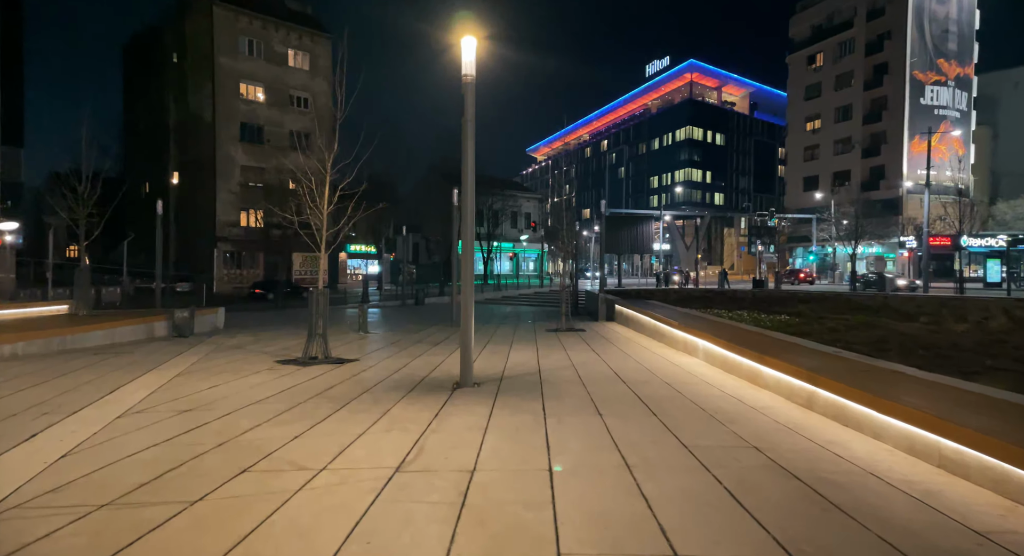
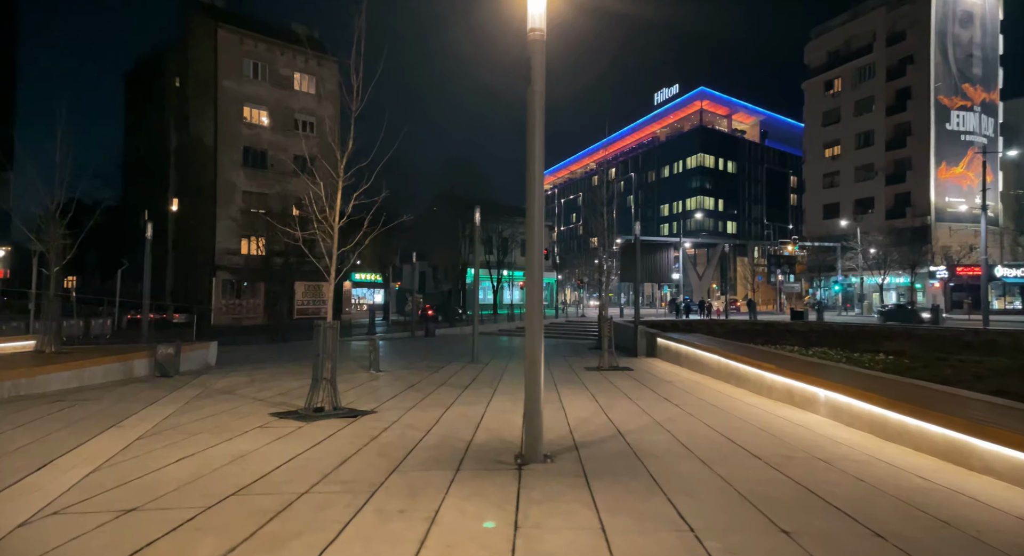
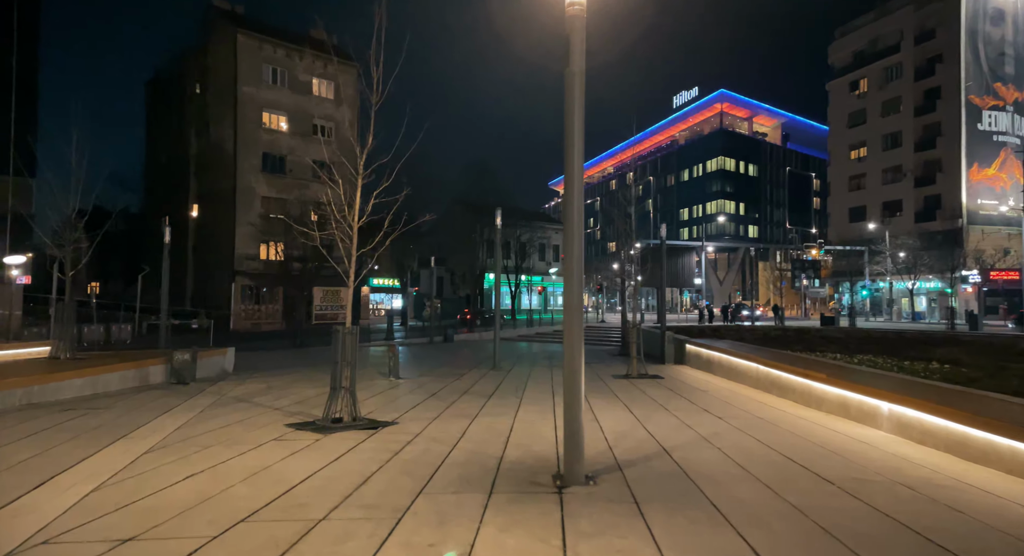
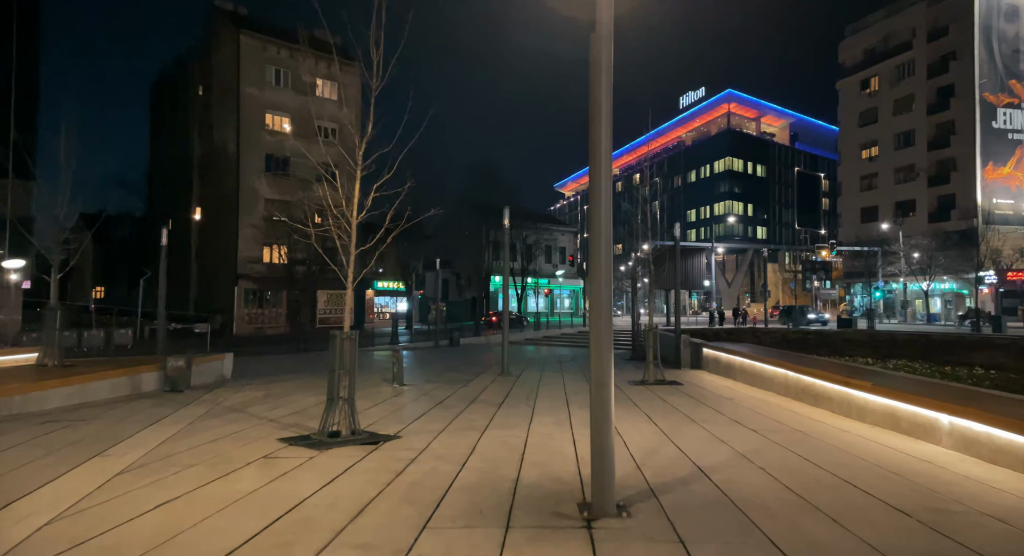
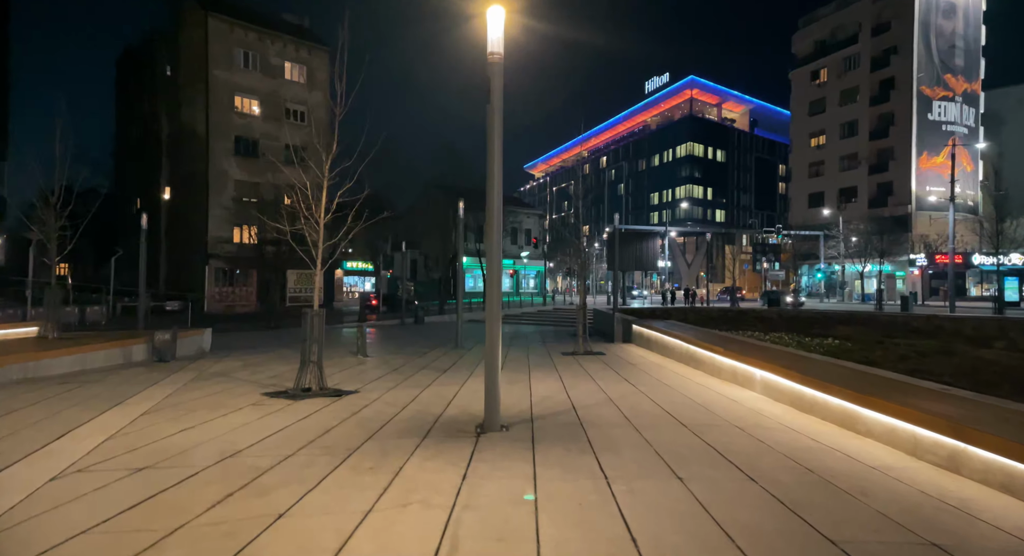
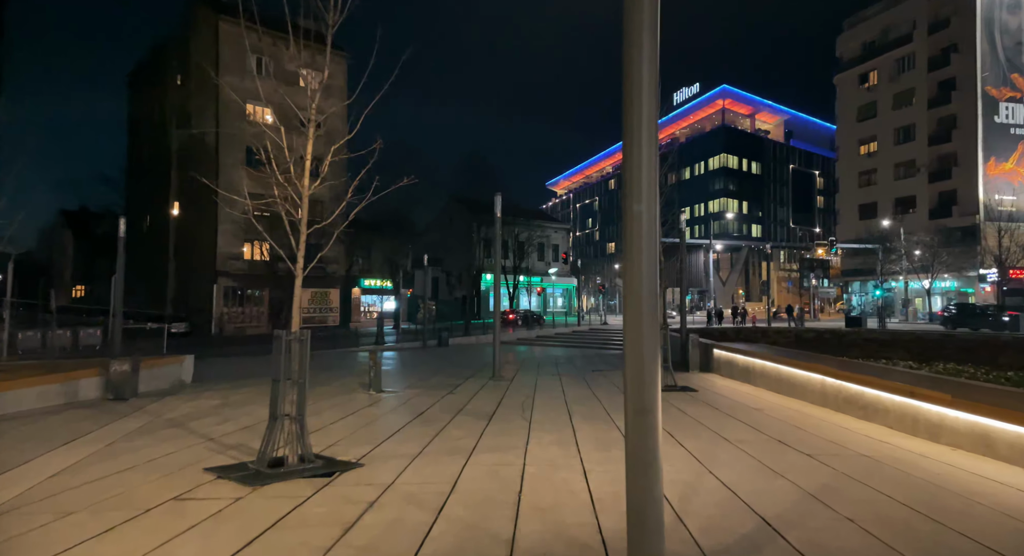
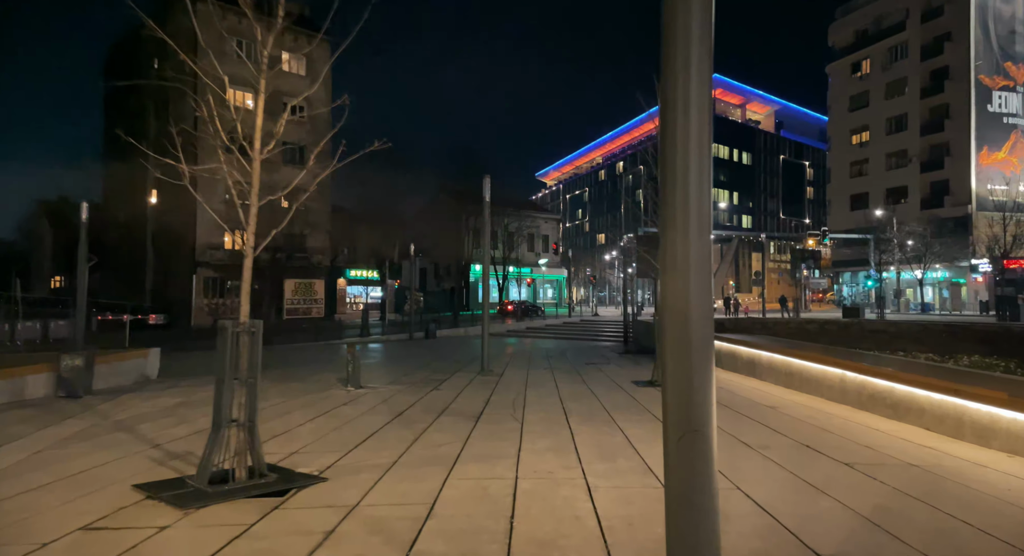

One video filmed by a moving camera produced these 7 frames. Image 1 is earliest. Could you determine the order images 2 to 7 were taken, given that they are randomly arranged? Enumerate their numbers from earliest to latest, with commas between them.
5, 2, 3, 4, 6, 7
